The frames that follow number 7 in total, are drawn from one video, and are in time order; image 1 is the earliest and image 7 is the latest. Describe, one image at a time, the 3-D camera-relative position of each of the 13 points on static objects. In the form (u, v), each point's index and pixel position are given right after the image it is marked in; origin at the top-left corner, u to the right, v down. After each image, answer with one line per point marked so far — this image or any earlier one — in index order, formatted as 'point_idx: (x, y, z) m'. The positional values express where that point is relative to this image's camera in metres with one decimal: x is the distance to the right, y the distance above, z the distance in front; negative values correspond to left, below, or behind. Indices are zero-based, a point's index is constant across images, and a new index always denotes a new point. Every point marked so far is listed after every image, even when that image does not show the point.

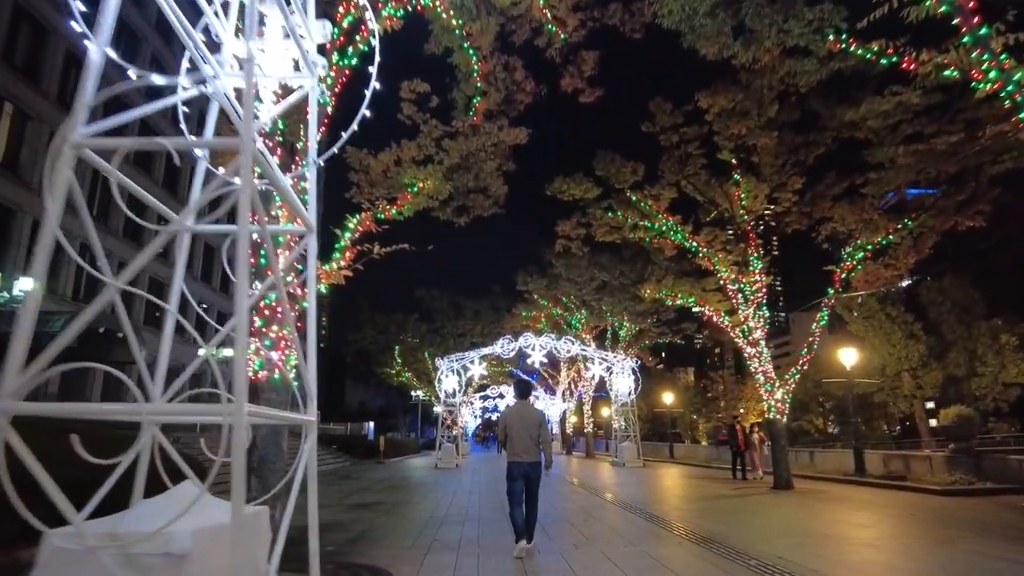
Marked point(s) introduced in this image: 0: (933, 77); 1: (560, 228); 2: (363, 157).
0: (+5.0, +2.5, +7.7) m
1: (+1.2, +1.5, +15.5) m
2: (-2.0, +1.8, +8.7) m
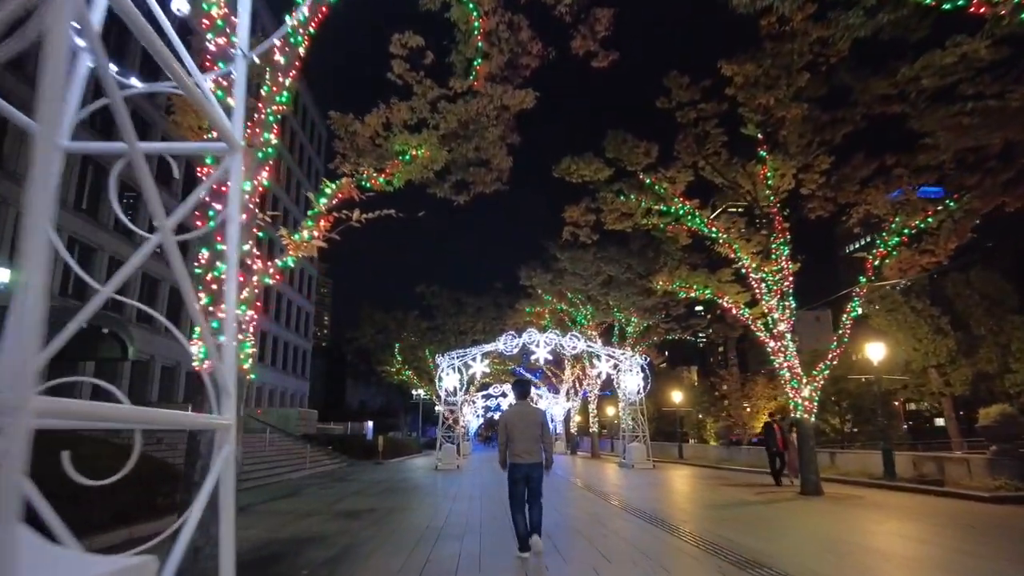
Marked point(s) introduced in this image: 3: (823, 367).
0: (+5.1, +2.7, +6.7) m
1: (+1.3, +1.7, +14.4) m
2: (-1.9, +2.0, +7.7) m
3: (+6.0, -1.5, +12.5) m
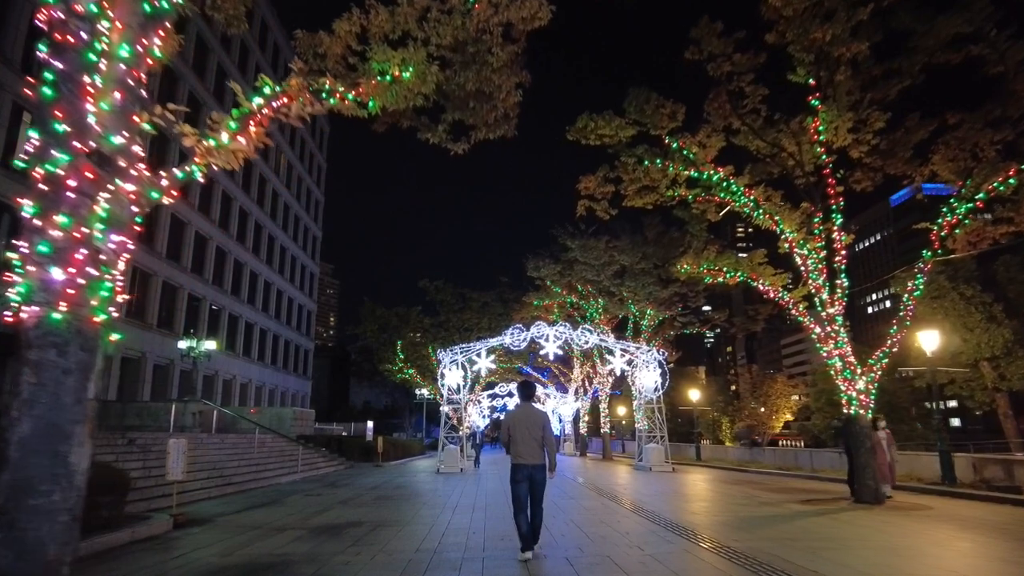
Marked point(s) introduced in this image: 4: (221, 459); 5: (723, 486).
0: (+5.2, +3.1, +5.0) m
1: (+1.4, +2.1, +12.8) m
2: (-1.9, +2.4, +6.1) m
3: (+6.1, -1.1, +10.8) m
4: (-7.8, -4.6, +17.3) m
5: (+5.5, -5.3, +17.4) m
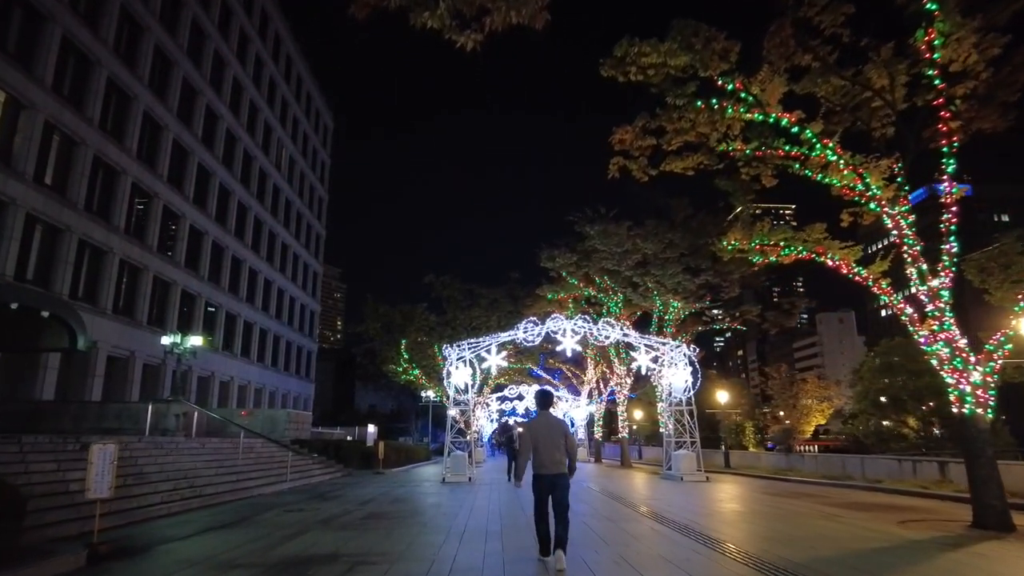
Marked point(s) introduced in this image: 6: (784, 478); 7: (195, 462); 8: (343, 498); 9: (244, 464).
0: (+5.4, +3.6, +2.8) m
1: (+1.7, +2.5, +10.6) m
2: (-1.6, +2.8, +4.0) m
3: (+6.4, -0.7, +8.5) m
4: (-7.5, -4.2, +15.2) m
5: (+5.9, -4.9, +15.2) m
6: (+8.4, -5.9, +20.1) m
7: (-7.7, -4.3, +15.8) m
8: (-3.7, -4.7, +14.4) m
9: (-7.5, -5.0, +18.2) m
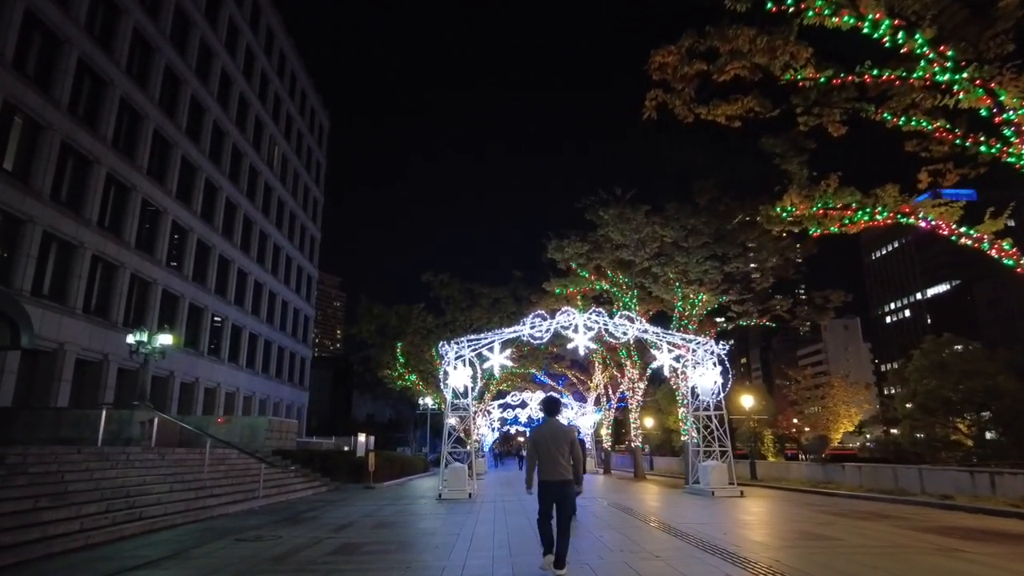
0: (+5.5, +4.2, +0.6) m
1: (+1.9, +3.0, +8.4) m
2: (-1.5, +3.3, +1.7) m
3: (+6.6, -0.2, +6.2) m
4: (-7.3, -3.9, +12.8) m
5: (+6.1, -4.5, +12.8) m
6: (+8.6, -5.6, +17.7) m
7: (-7.5, -3.9, +13.5) m
8: (-3.6, -4.3, +12.0) m
9: (-7.4, -4.7, +15.9) m
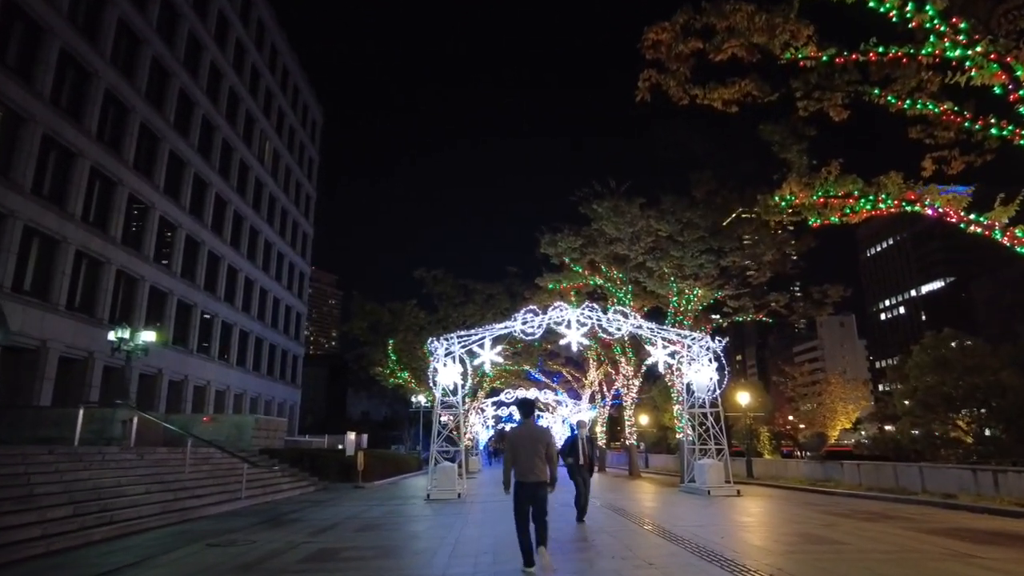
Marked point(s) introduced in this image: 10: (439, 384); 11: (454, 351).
0: (+5.4, +4.2, +0.1) m
1: (+1.7, +3.1, +7.9) m
2: (-1.6, +3.4, +1.3) m
3: (+6.4, -0.1, +5.8) m
4: (-7.5, -3.8, +12.4) m
5: (+5.9, -4.4, +12.4) m
6: (+8.4, -5.4, +17.3) m
7: (-7.7, -3.8, +13.0) m
8: (-3.8, -4.2, +11.6) m
9: (-7.6, -4.5, +15.4) m
10: (-2.2, -2.9, +19.7) m
11: (-1.8, -2.0, +19.7) m
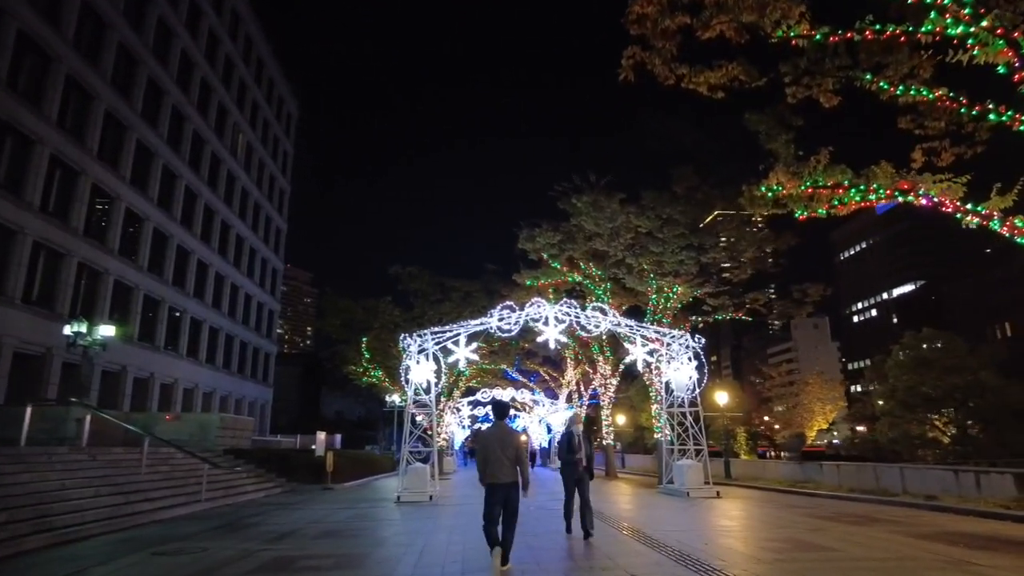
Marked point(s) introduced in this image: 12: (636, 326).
0: (+5.4, +4.3, -0.2) m
1: (+1.4, +3.2, +7.4) m
2: (-1.7, +3.6, +0.7) m
3: (+6.2, 0.0, +5.5) m
4: (-8.0, -3.6, +11.6) m
5: (+5.4, -4.3, +12.1) m
6: (+7.7, -5.4, +17.0) m
7: (-8.3, -3.6, +12.2) m
8: (-4.2, -4.0, +10.9) m
9: (-8.2, -4.3, +14.6) m
10: (-2.9, -2.8, +19.0) m
11: (-2.5, -1.8, +19.1) m
12: (+3.5, -1.1, +18.2) m
